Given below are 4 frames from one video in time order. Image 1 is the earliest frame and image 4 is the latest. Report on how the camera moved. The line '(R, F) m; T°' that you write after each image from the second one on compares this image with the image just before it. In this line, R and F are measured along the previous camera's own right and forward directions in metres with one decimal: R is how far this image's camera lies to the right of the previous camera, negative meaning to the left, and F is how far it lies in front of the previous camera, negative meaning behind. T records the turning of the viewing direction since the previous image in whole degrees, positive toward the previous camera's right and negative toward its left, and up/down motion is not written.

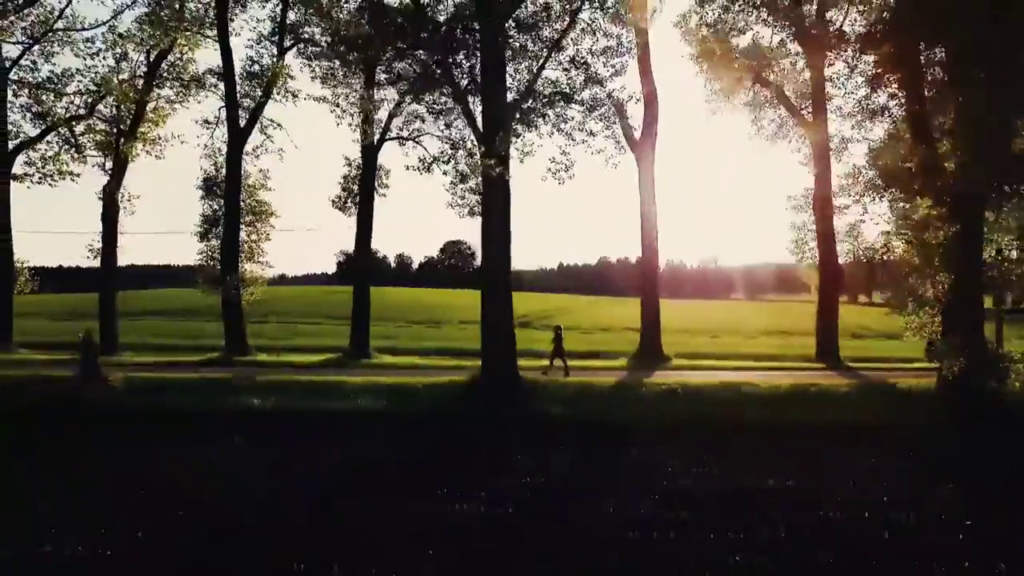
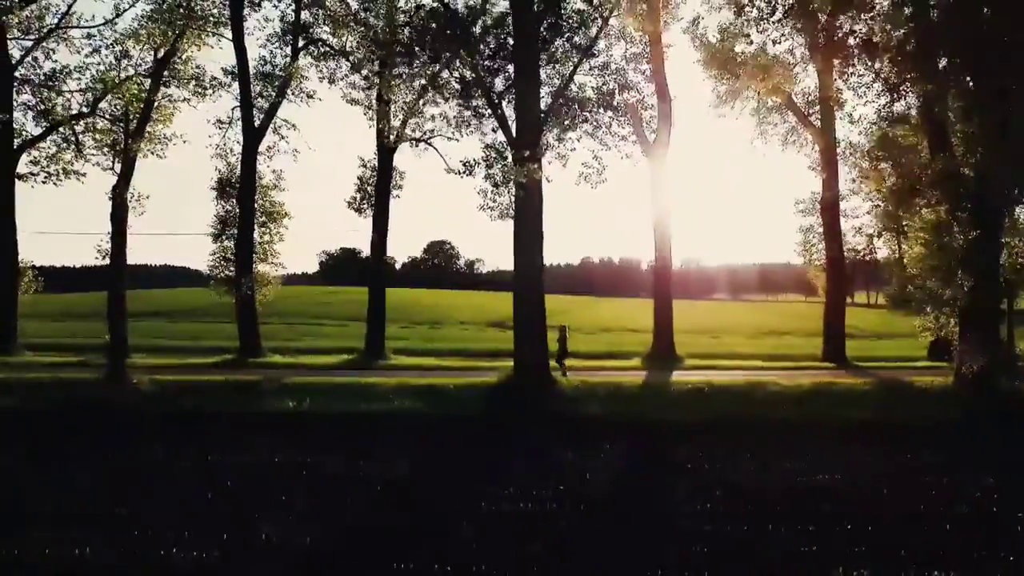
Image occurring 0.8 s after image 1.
(-0.8, -0.1) m; +2°
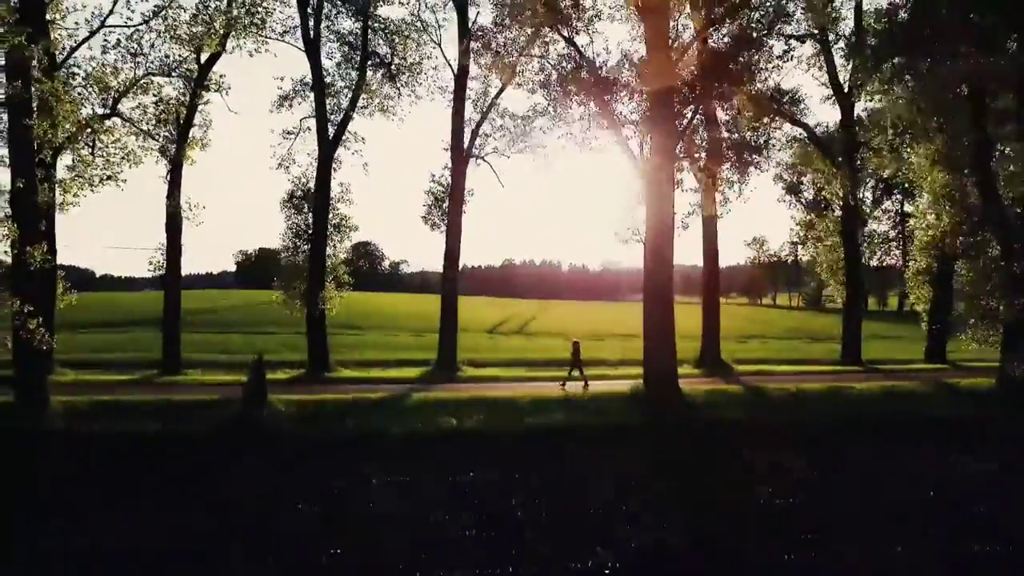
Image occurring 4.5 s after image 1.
(-3.7, -0.3) m; +11°
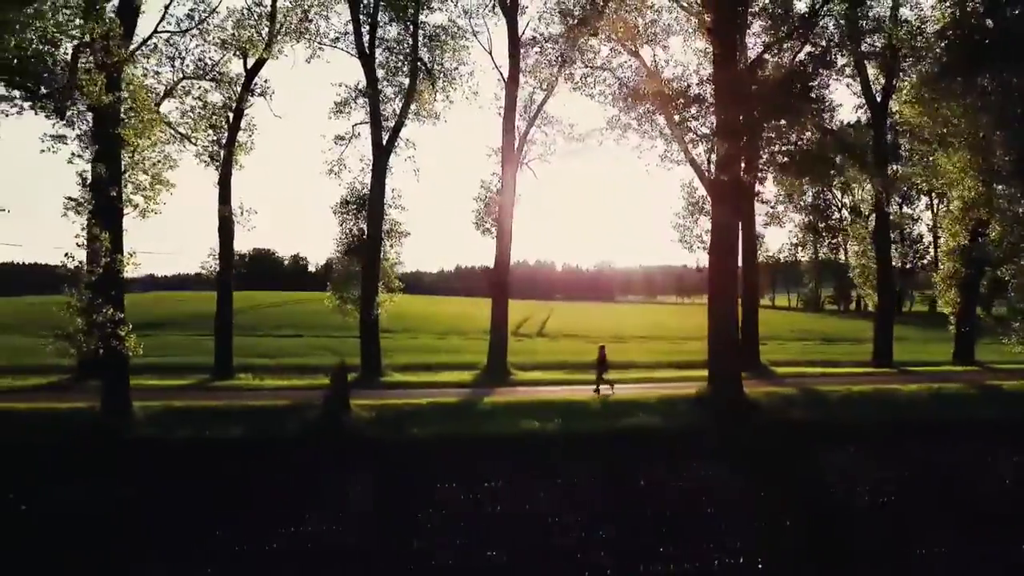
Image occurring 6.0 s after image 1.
(-1.3, -0.2) m; +2°
